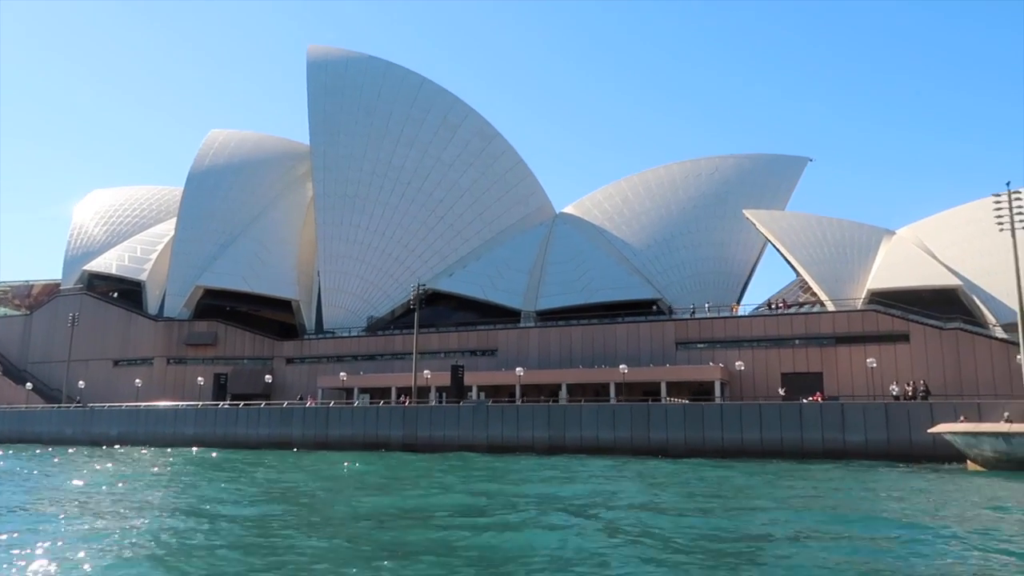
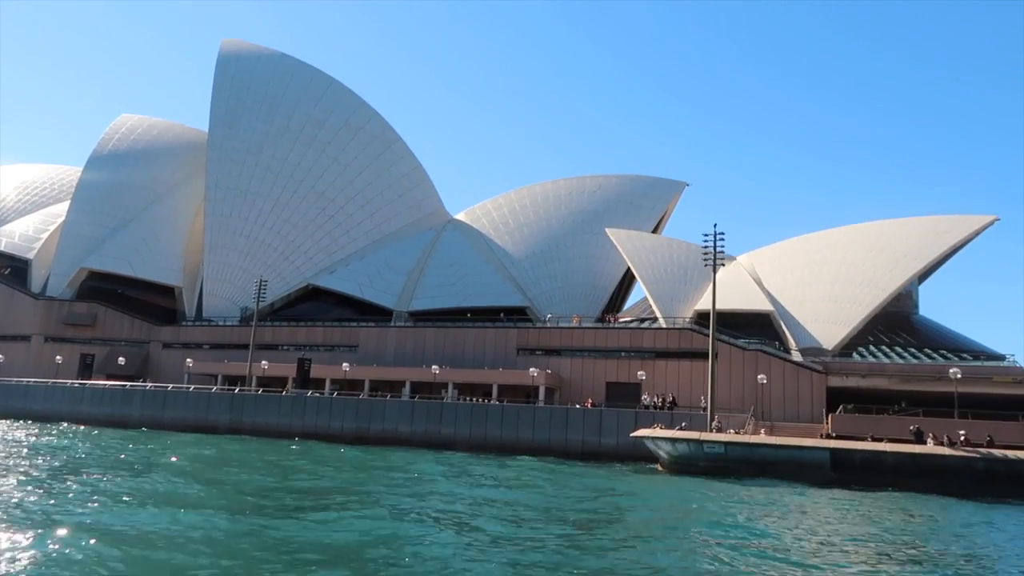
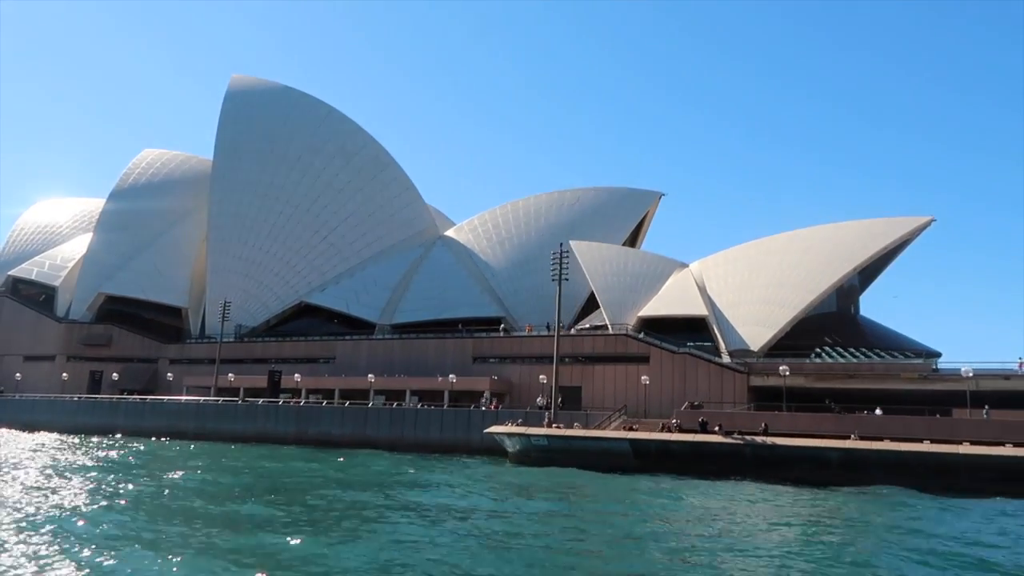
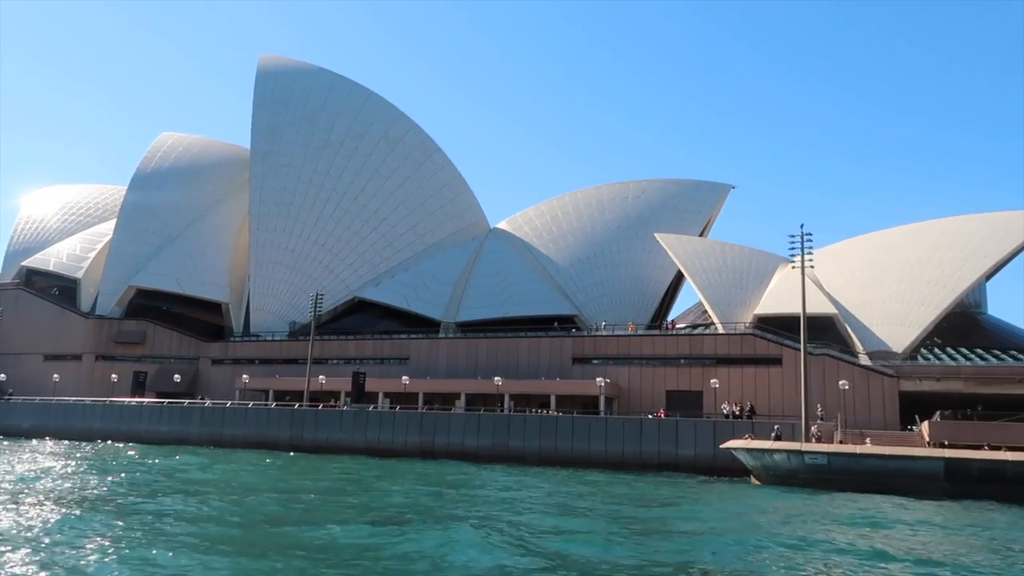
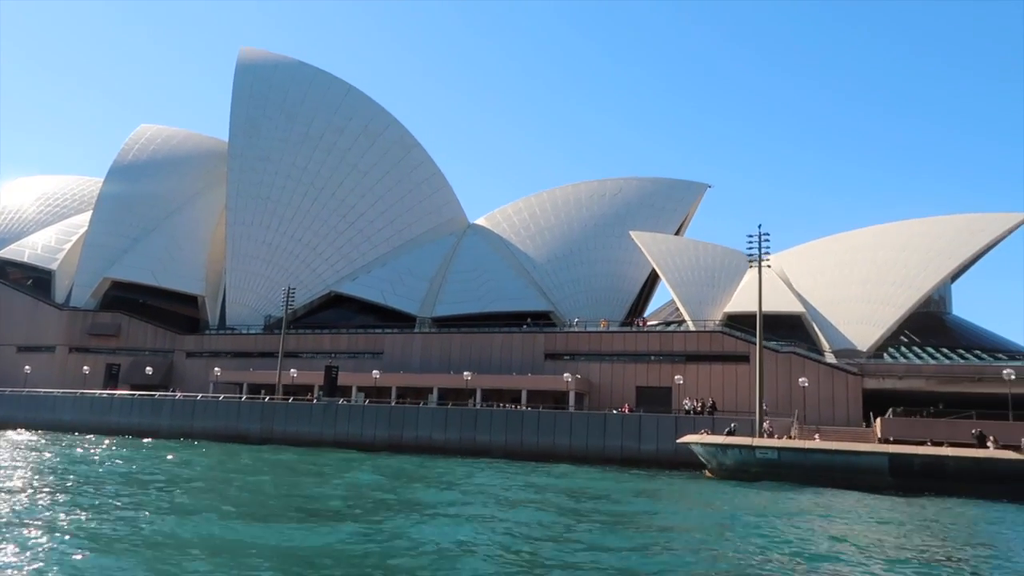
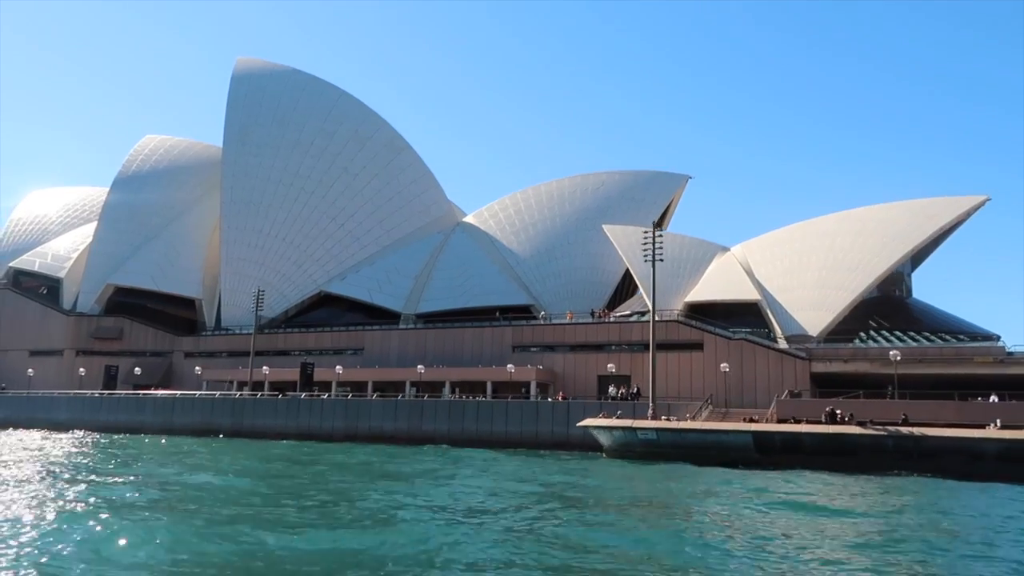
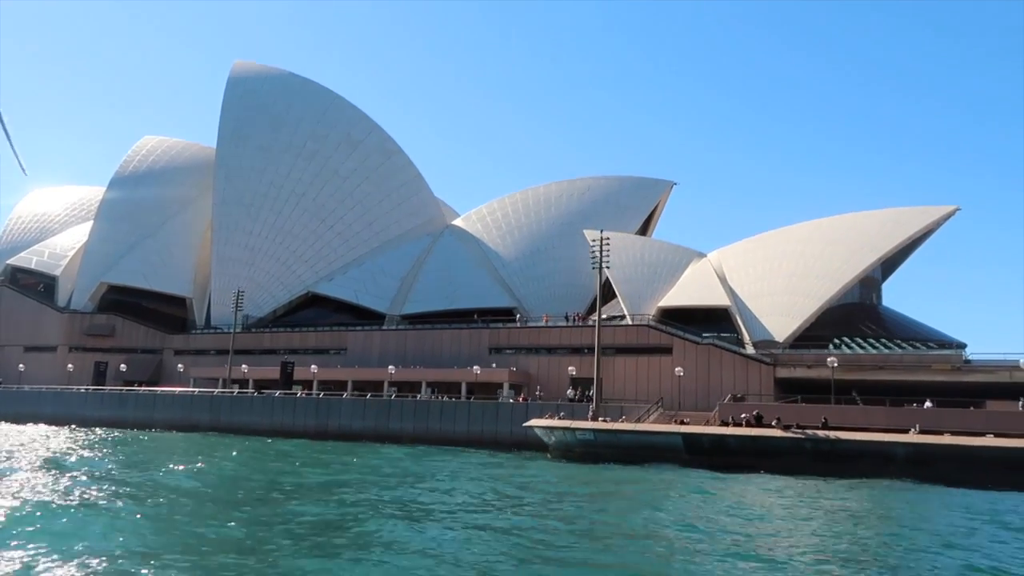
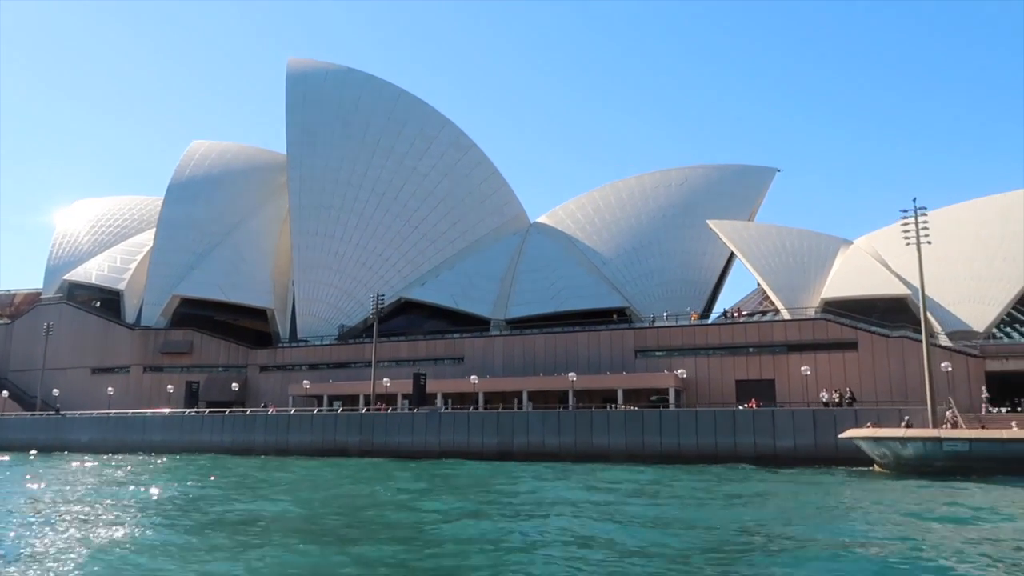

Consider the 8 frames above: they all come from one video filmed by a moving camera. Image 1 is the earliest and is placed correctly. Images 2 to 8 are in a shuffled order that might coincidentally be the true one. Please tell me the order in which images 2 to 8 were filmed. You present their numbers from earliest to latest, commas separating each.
8, 4, 5, 2, 6, 7, 3
